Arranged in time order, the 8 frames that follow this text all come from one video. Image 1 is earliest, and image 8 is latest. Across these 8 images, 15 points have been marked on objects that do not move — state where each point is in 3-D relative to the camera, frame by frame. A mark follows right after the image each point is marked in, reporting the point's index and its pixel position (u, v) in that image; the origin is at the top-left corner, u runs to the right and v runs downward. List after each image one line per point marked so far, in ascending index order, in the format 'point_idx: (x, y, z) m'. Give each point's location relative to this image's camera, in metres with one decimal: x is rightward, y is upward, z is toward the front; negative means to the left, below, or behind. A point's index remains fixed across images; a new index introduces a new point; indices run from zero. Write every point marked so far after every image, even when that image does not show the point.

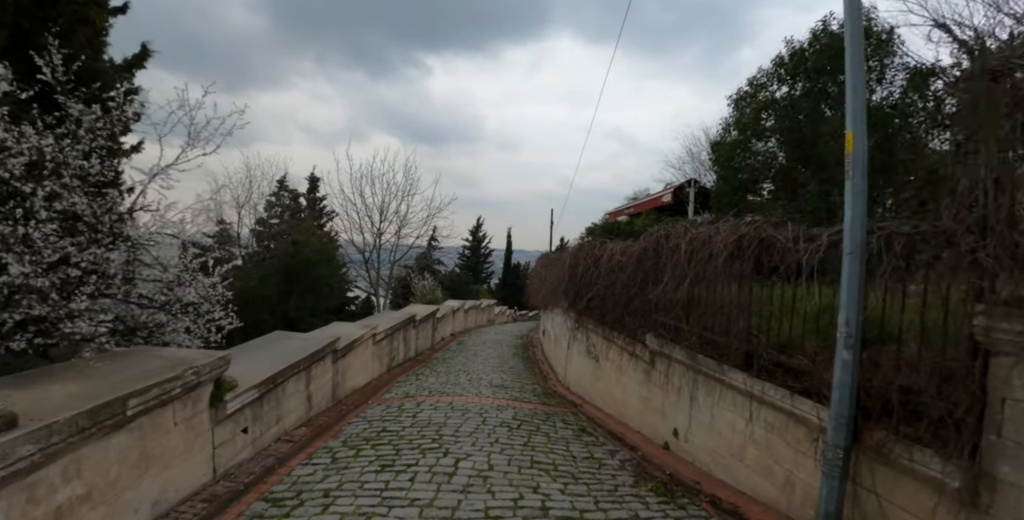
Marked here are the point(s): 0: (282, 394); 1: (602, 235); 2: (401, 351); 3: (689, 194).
0: (-2.6, -1.5, +6.5) m
1: (+1.5, +0.4, +9.7) m
2: (-2.5, -2.1, +13.0) m
3: (+3.8, +1.4, +12.2) m
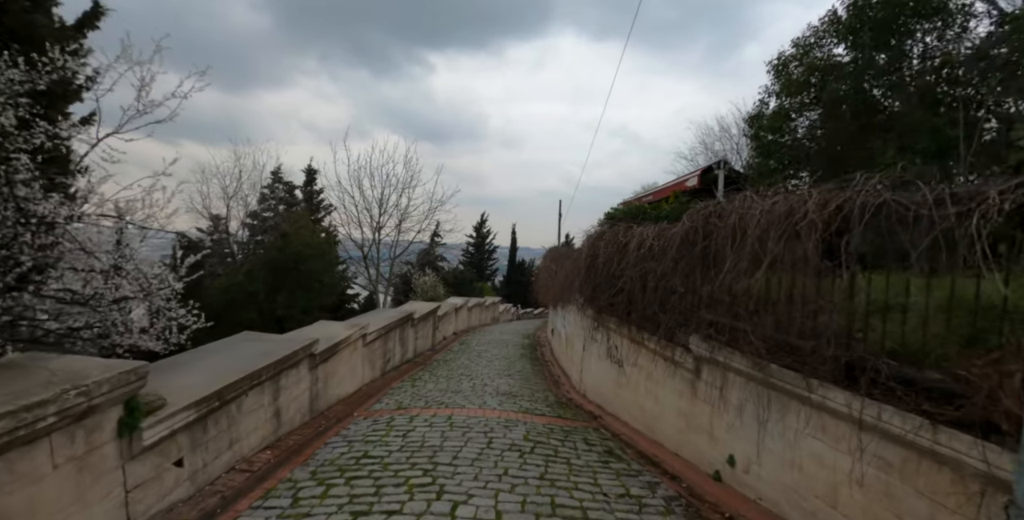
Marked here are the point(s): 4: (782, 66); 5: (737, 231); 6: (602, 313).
0: (-2.5, -1.4, +5.2) m
1: (+1.7, +0.6, +8.3) m
2: (-2.4, -2.0, +11.7) m
3: (+3.9, +1.6, +10.8) m
4: (+6.0, +4.3, +12.4) m
5: (+1.9, +0.2, +4.7) m
6: (+1.3, -0.8, +8.5) m
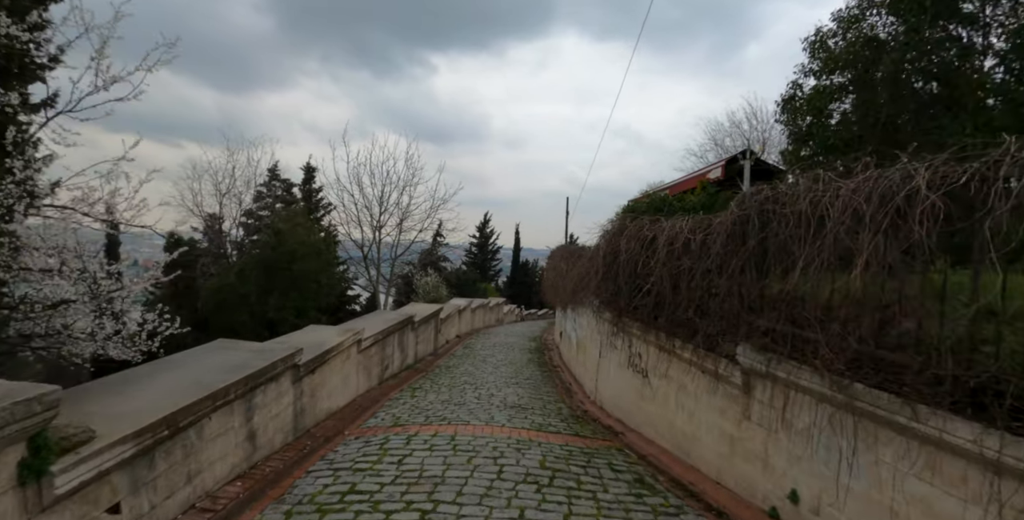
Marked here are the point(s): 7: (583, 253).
0: (-2.4, -1.4, +4.3) m
1: (+1.8, +0.6, +7.4) m
2: (-2.2, -1.9, +10.8) m
3: (+4.1, +1.6, +9.9) m
4: (+6.2, +4.4, +11.5) m
5: (+2.0, +0.3, +3.8) m
6: (+1.5, -0.8, +7.6) m
7: (+1.4, +0.1, +10.9) m
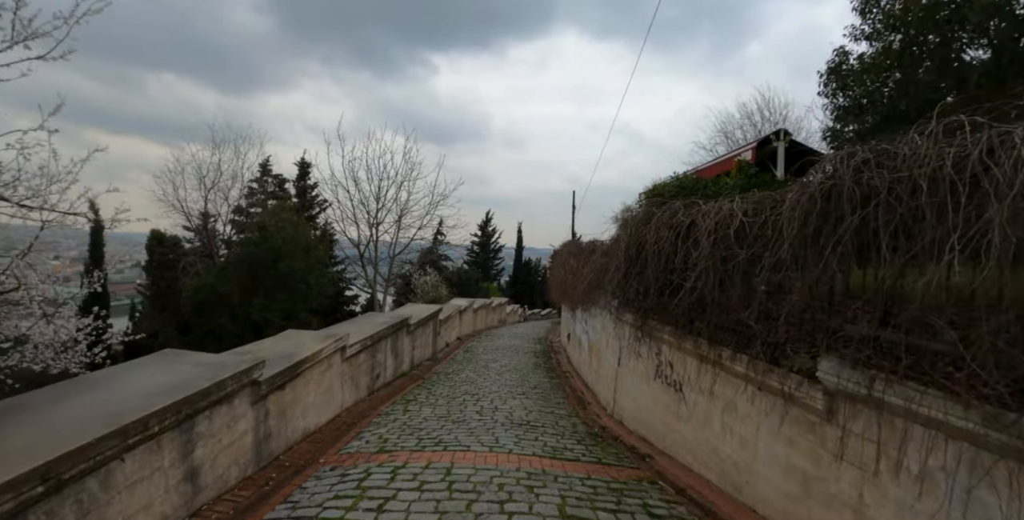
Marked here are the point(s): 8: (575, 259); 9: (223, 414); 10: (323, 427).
0: (-2.3, -1.3, +3.2) m
1: (+1.9, +0.7, +6.3) m
2: (-2.1, -1.9, +9.7) m
3: (+4.2, +1.7, +8.8) m
4: (+6.3, +4.5, +10.4) m
5: (+2.1, +0.4, +2.7) m
6: (+1.6, -0.7, +6.5) m
7: (+1.5, +0.2, +9.7) m
8: (+1.3, 0.0, +12.0) m
9: (-2.3, -1.2, +4.5) m
10: (-2.3, -2.0, +6.8) m
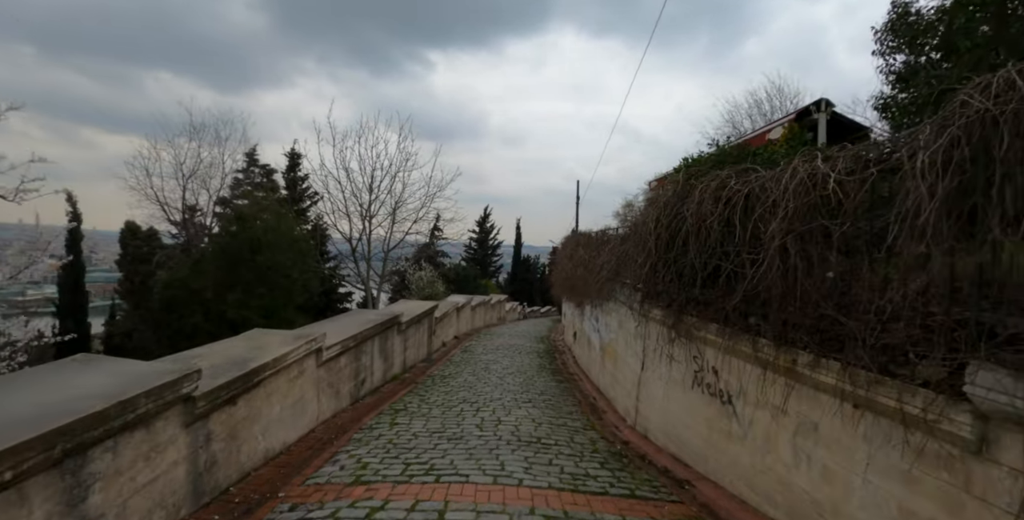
0: (-2.2, -1.1, +2.0) m
1: (+1.9, +0.9, +5.2) m
2: (-2.1, -1.7, +8.5) m
3: (+4.2, +1.9, +7.7) m
4: (+6.3, +4.7, +9.2) m
5: (+2.2, +0.5, +1.6) m
6: (+1.6, -0.5, +5.4) m
7: (+1.5, +0.4, +8.6) m
8: (+1.4, +0.2, +10.9) m
9: (-2.2, -1.1, +3.3) m
10: (-2.2, -1.8, +5.6) m
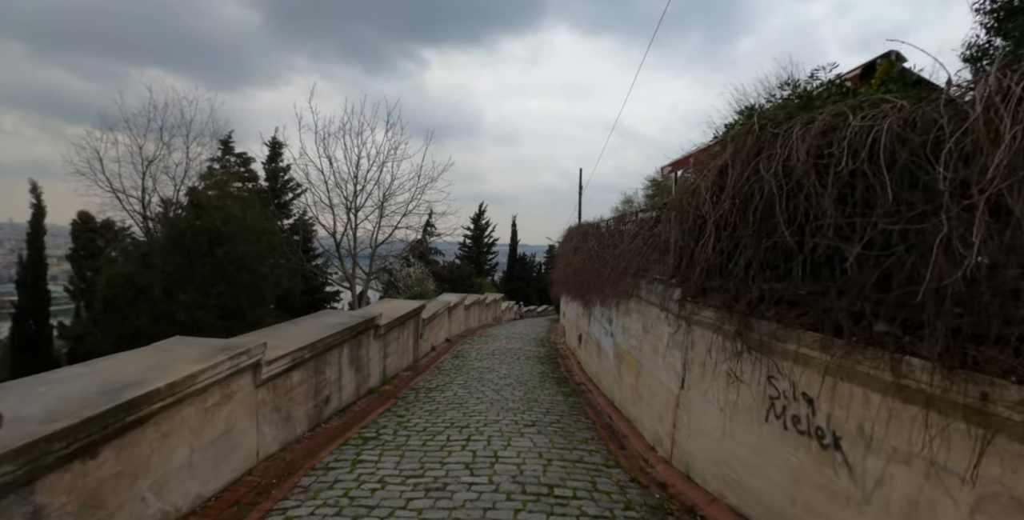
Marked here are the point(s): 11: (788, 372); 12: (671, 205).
0: (-2.2, -1.0, +0.5) m
1: (+2.0, +1.0, +3.7) m
2: (-2.1, -1.6, +7.0) m
3: (+4.2, +2.0, +6.2) m
4: (+6.3, +4.8, +7.7) m
5: (+2.2, +0.6, +0.1) m
6: (+1.7, -0.4, +3.9) m
7: (+1.5, +0.5, +7.1) m
8: (+1.3, +0.3, +9.4) m
9: (-2.2, -1.0, +1.8) m
10: (-2.2, -1.7, +4.1) m
11: (+1.8, -0.7, +3.6) m
12: (+1.5, +0.5, +5.2) m
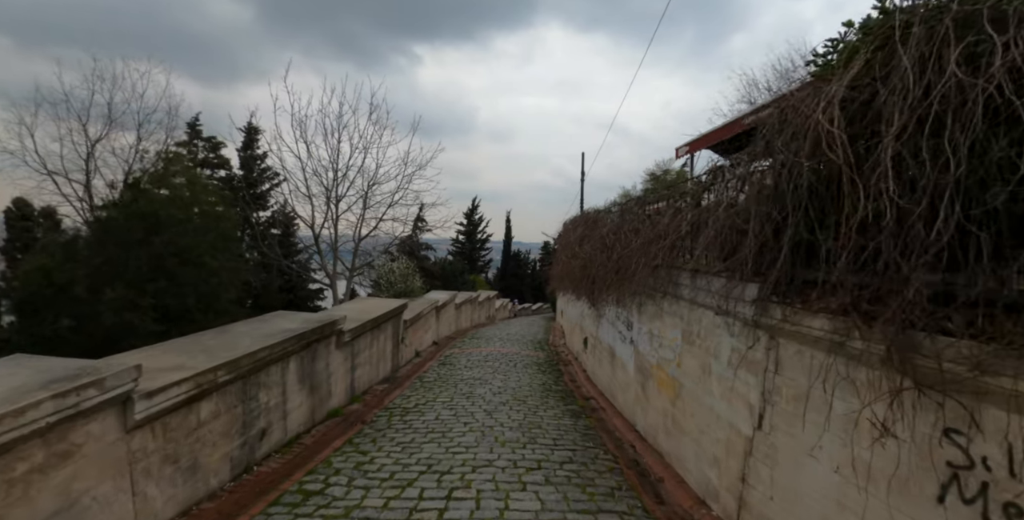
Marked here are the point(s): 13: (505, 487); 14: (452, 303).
0: (-2.1, -0.9, -1.1) m
1: (+2.0, +1.1, +2.1) m
2: (-2.1, -1.5, +5.4) m
3: (+4.2, +2.2, +4.6) m
4: (+6.3, +4.9, +6.2) m
5: (+2.3, +0.7, -1.5) m
6: (+1.7, -0.3, +2.3) m
7: (+1.5, +0.6, +5.5) m
8: (+1.3, +0.5, +7.8) m
9: (-2.1, -0.9, +0.2) m
10: (-2.2, -1.6, +2.5) m
11: (+1.8, -0.6, +2.0) m
12: (+1.5, +0.6, +3.6) m
13: (-0.1, -1.7, +4.1) m
14: (-1.7, -1.2, +16.0) m
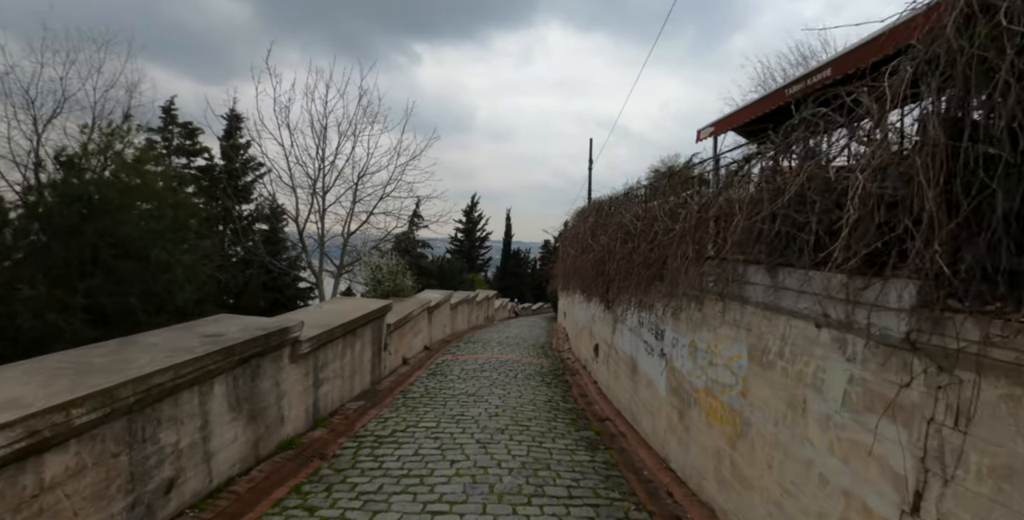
0: (-2.1, -0.9, -2.5) m
1: (+2.0, +1.2, +0.8) m
2: (-2.1, -1.4, +4.0) m
3: (+4.2, +2.2, +3.3) m
4: (+6.3, +5.0, +4.9) m
5: (+2.3, +0.8, -2.8) m
6: (+1.7, -0.2, +1.0) m
7: (+1.5, +0.7, +4.2) m
8: (+1.3, +0.5, +6.5) m
9: (-2.1, -0.8, -1.2) m
10: (-2.2, -1.5, +1.1) m
11: (+1.8, -0.5, +0.7) m
12: (+1.5, +0.7, +2.2) m
13: (-0.1, -1.6, +2.8) m
14: (-1.7, -1.1, +14.7) m
